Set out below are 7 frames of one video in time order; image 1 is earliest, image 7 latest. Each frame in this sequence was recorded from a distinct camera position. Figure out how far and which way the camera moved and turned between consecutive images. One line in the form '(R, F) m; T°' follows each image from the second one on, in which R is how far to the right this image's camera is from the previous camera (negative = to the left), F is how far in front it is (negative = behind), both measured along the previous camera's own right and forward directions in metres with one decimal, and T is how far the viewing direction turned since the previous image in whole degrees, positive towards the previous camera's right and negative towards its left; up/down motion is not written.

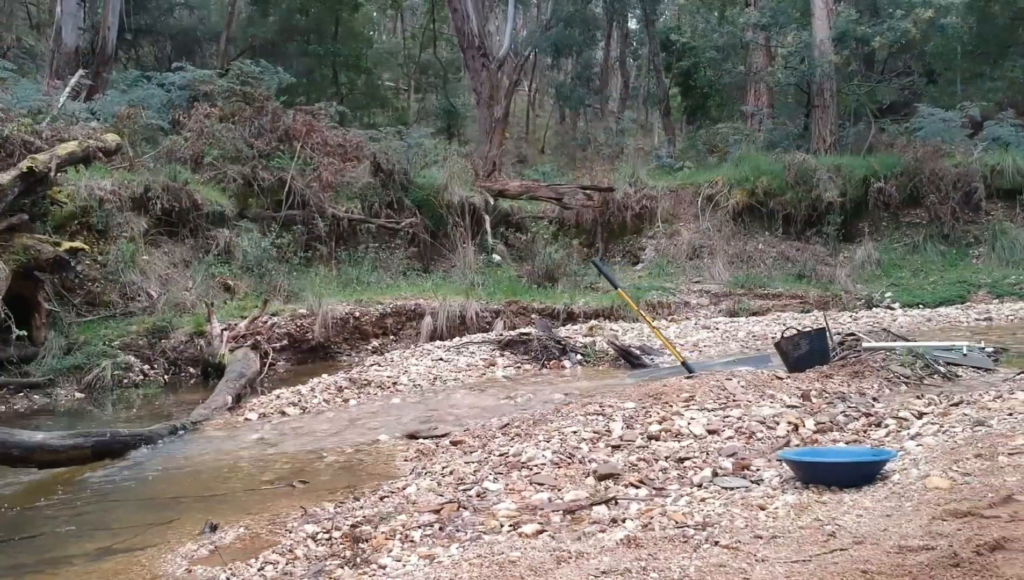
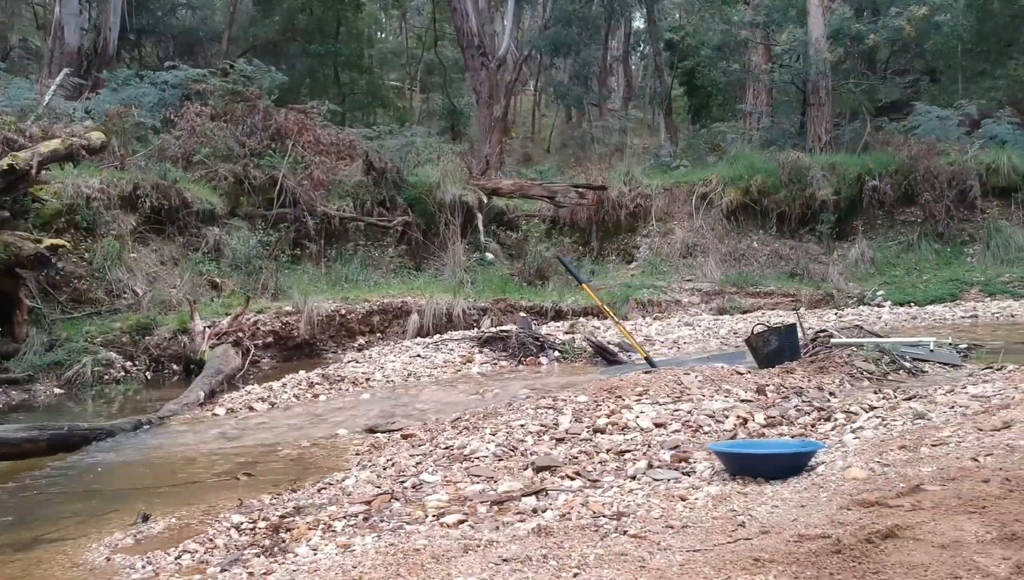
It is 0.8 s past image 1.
(+0.2, 0.0) m; -1°
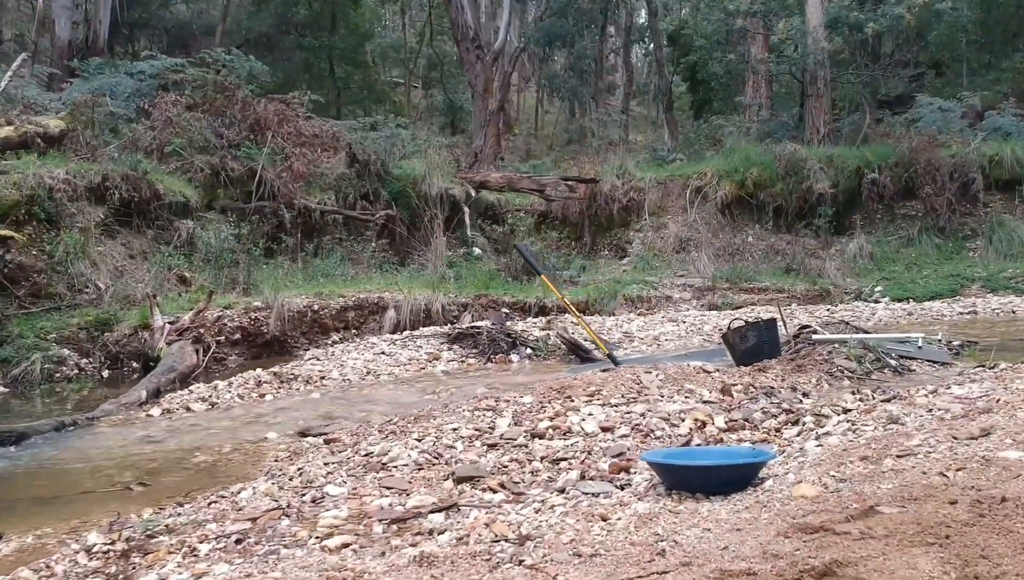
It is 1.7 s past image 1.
(+0.3, +0.4) m; 0°
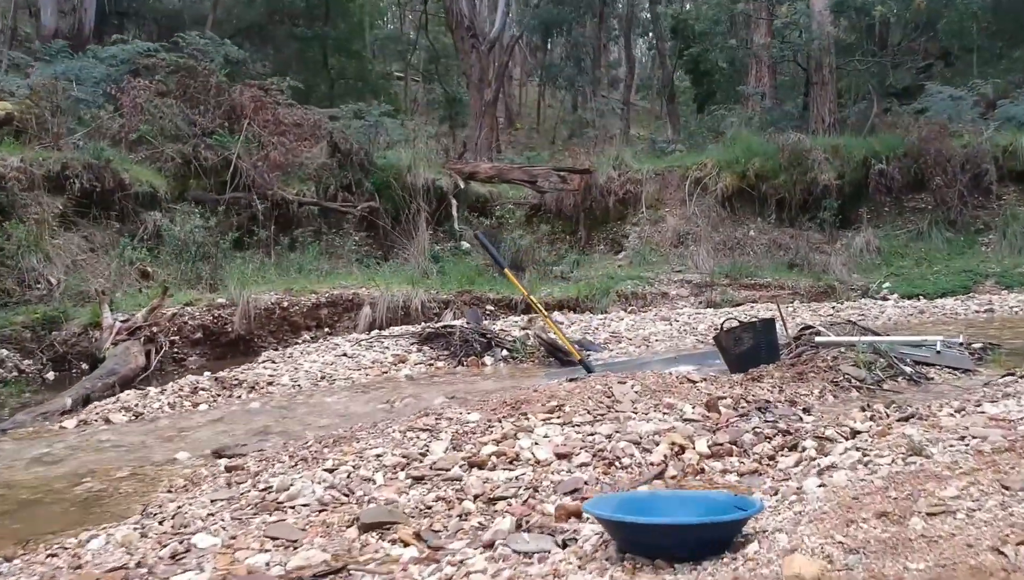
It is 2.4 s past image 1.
(+0.2, +0.6) m; 0°
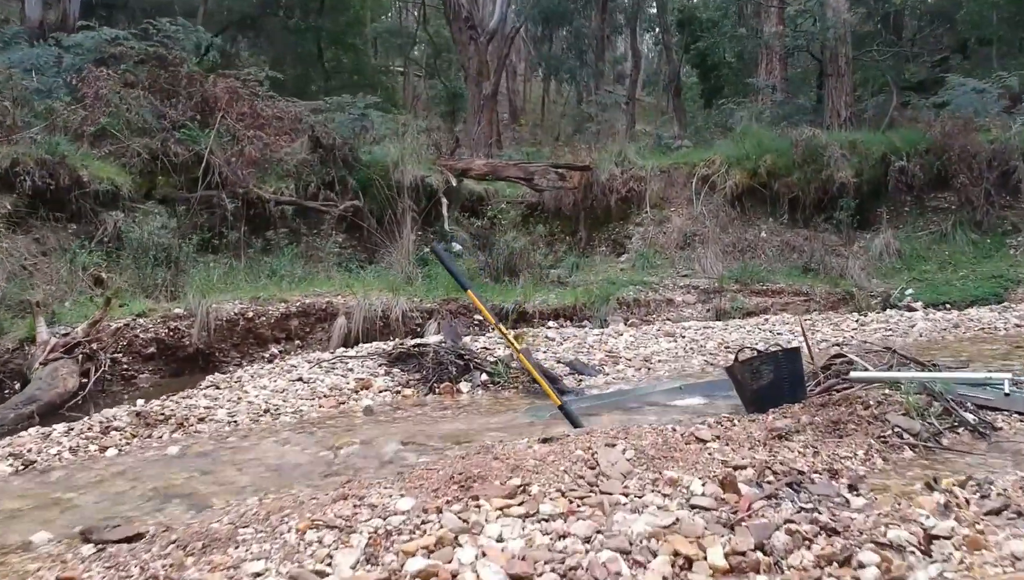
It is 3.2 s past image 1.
(+0.1, +0.8) m; 0°
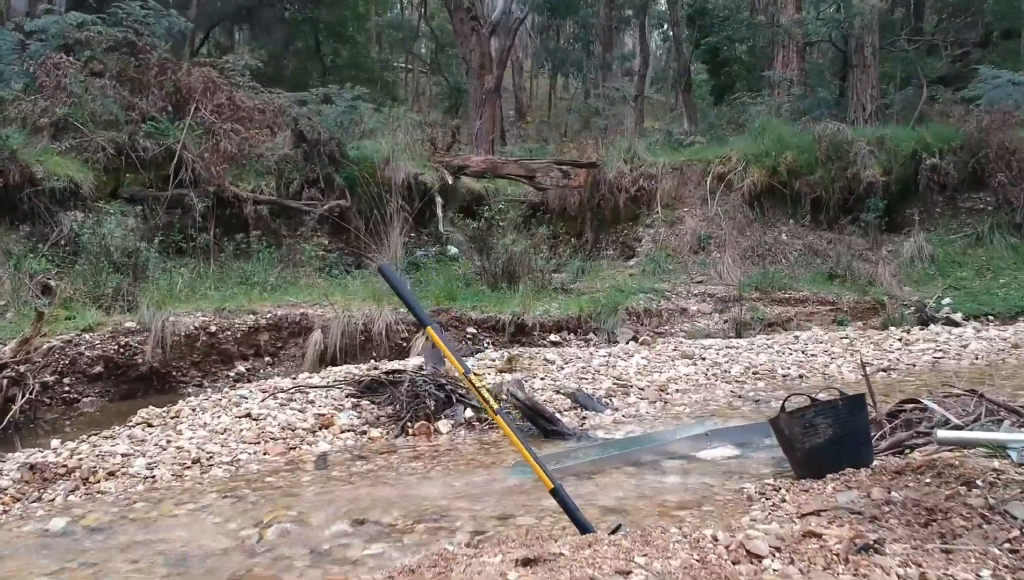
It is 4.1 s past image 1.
(+0.1, +0.9) m; 0°
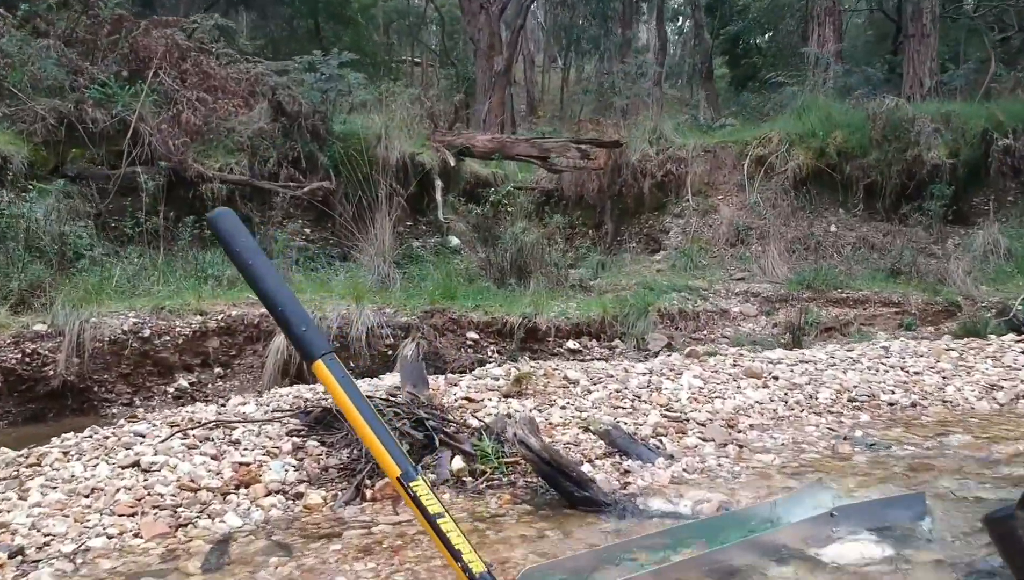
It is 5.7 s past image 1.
(0.0, +1.4) m; -1°
